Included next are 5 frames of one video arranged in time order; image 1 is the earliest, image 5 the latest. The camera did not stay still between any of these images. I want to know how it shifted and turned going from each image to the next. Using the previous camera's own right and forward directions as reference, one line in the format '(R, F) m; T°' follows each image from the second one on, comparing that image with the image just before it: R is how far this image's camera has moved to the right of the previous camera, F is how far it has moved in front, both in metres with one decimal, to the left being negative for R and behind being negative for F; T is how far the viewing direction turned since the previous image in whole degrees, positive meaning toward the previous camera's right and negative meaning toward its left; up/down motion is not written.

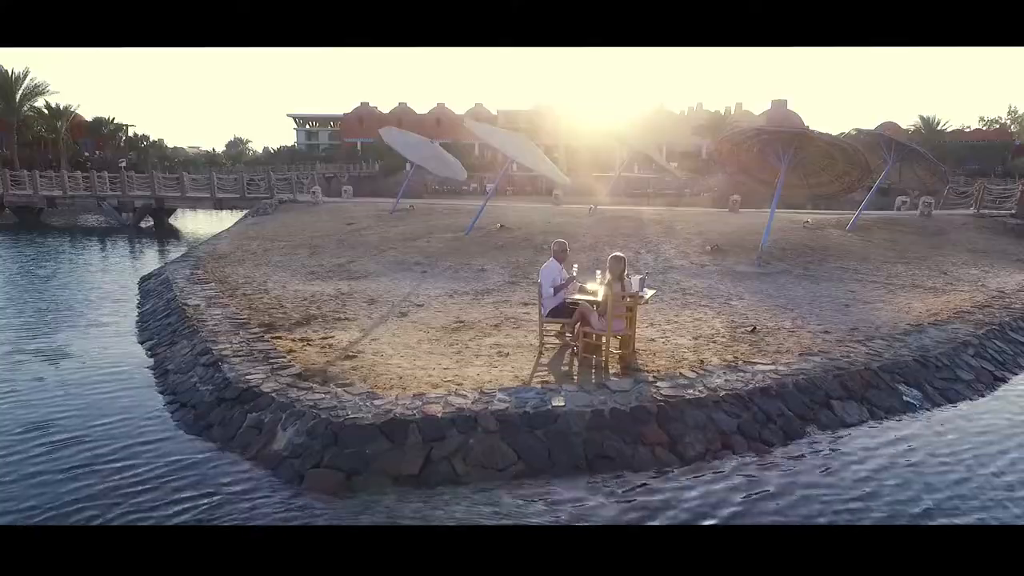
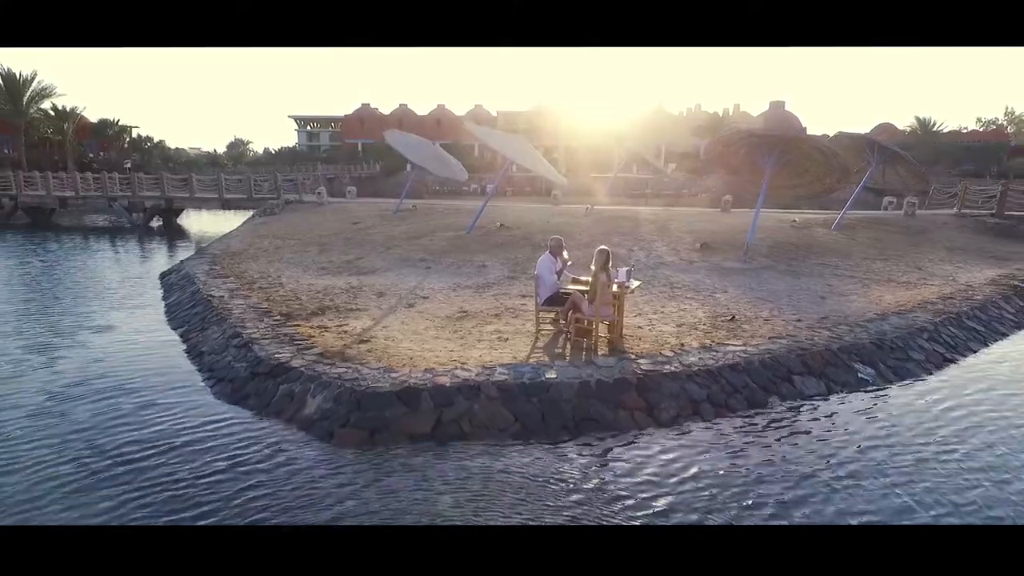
(0.0, -0.9) m; 0°
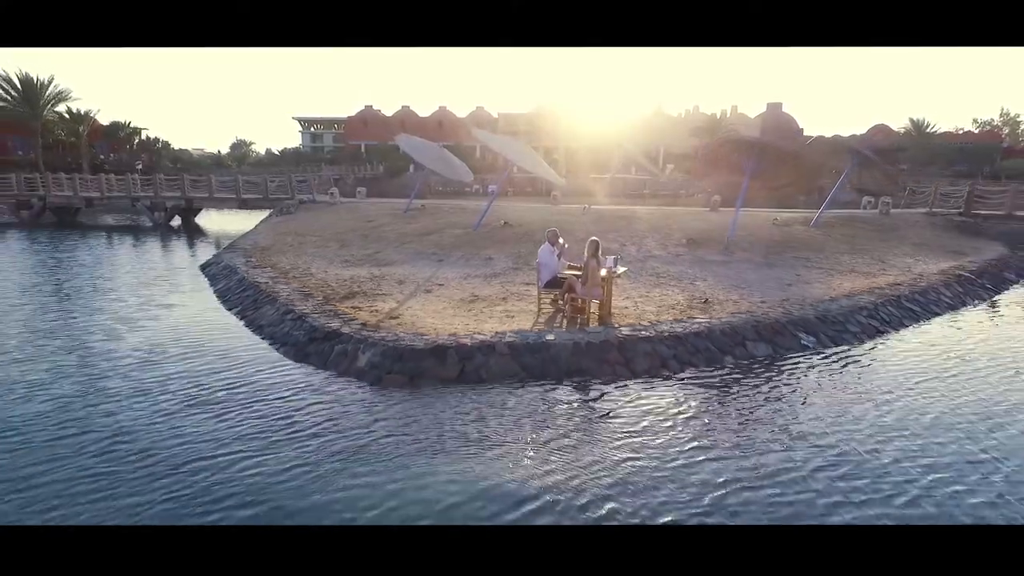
(-0.1, -1.8) m; 0°
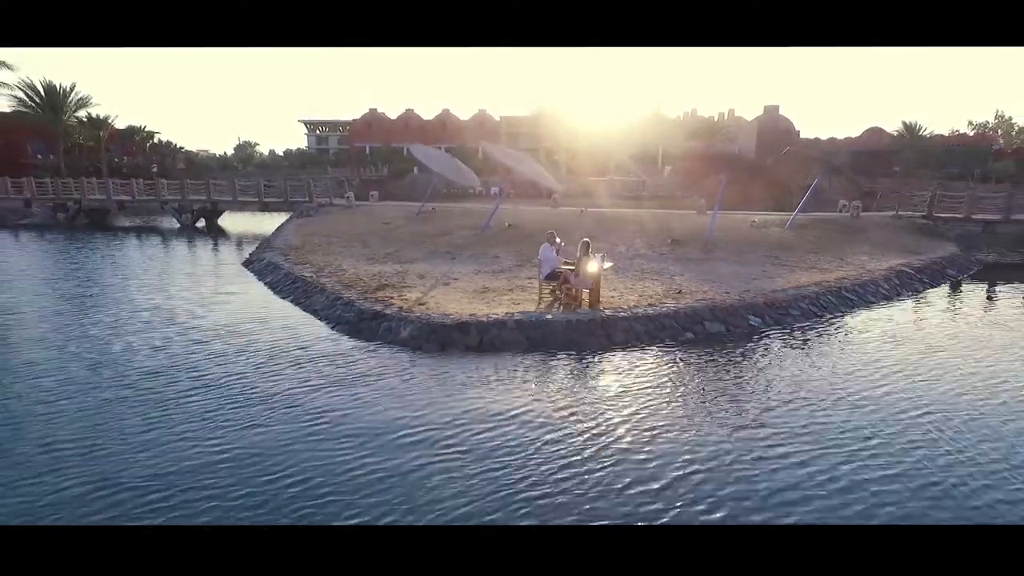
(-0.1, -2.4) m; 0°
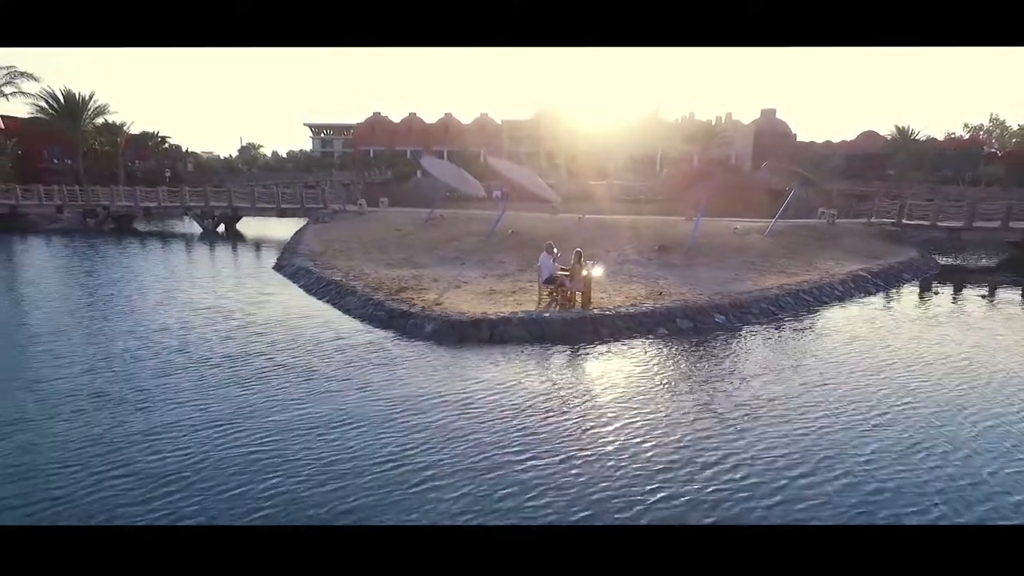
(-0.1, -2.3) m; 0°
